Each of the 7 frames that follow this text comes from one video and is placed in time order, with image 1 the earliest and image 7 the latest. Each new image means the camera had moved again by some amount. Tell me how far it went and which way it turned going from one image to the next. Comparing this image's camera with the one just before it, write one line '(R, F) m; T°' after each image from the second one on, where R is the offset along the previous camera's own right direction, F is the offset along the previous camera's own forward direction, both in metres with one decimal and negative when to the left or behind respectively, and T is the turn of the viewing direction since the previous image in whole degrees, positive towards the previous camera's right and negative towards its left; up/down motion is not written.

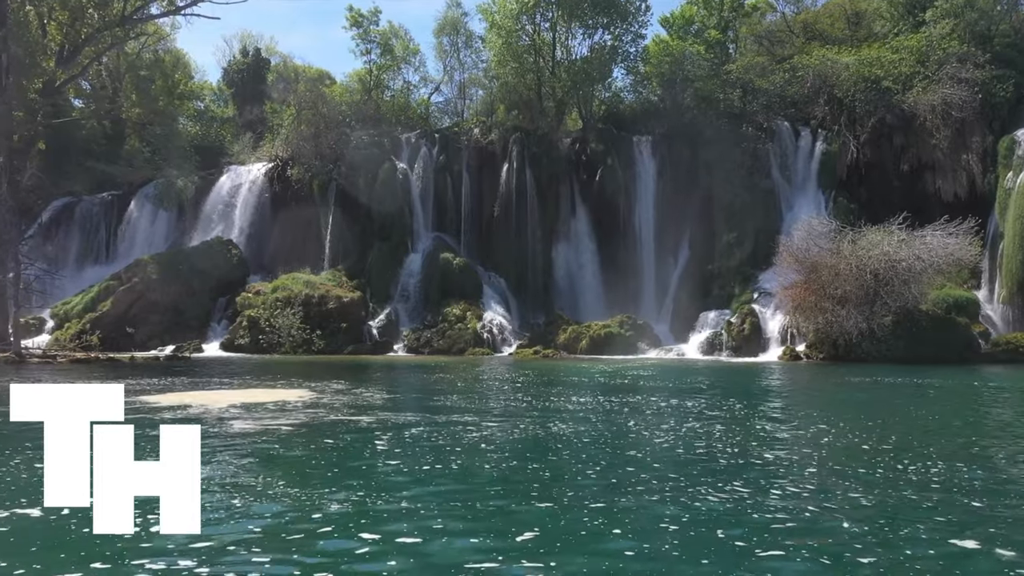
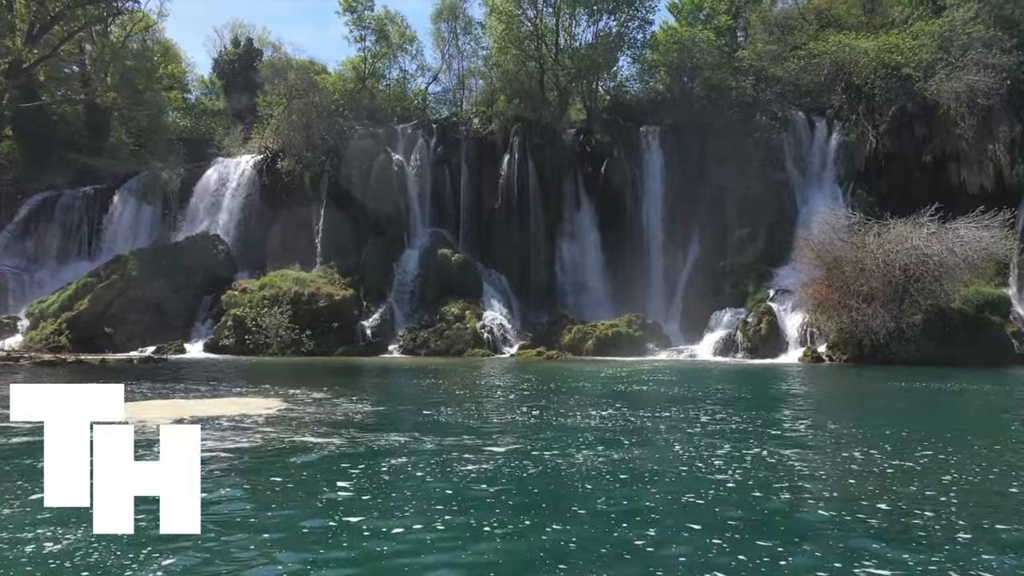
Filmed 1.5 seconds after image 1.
(-0.1, +1.9) m; 0°
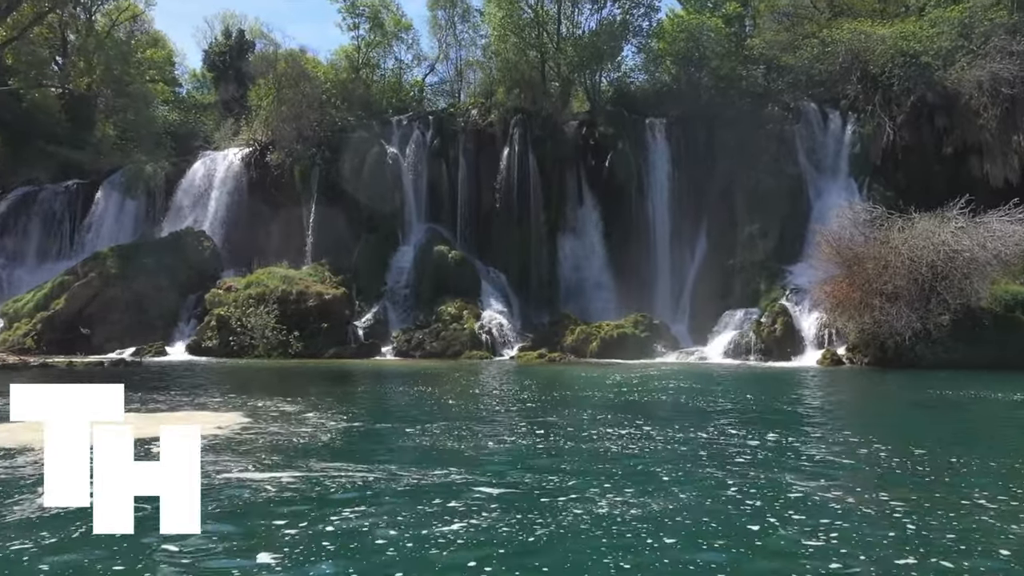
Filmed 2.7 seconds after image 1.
(0.0, +1.7) m; 0°
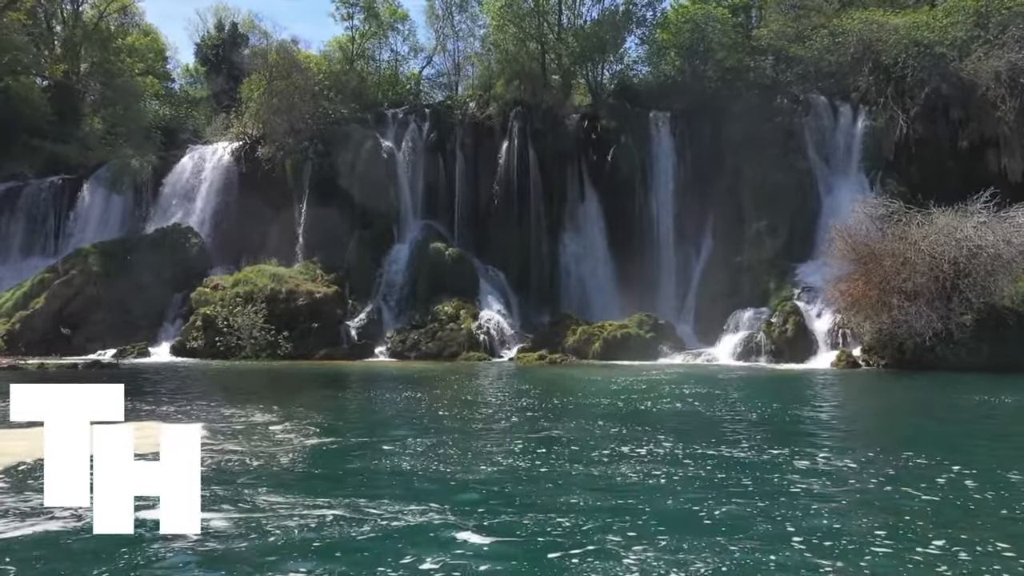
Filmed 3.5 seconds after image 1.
(0.0, +1.3) m; 0°
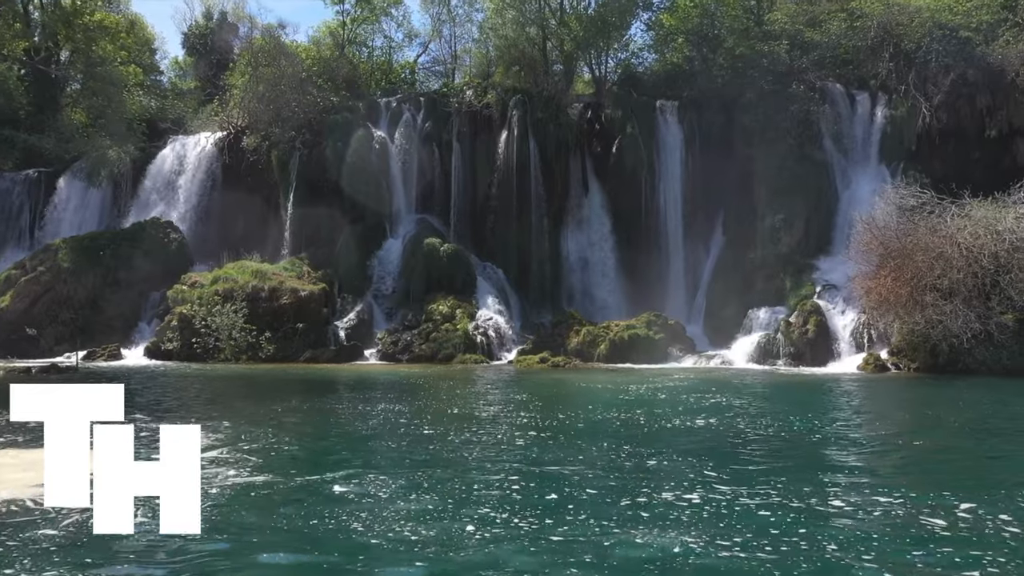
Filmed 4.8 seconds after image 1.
(0.0, +1.9) m; 0°
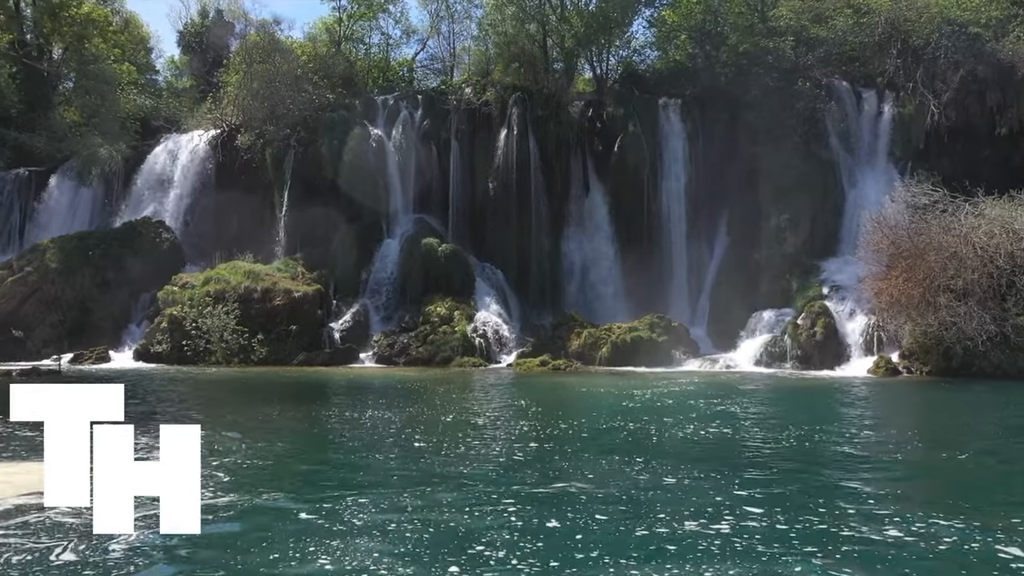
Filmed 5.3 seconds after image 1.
(0.0, +0.7) m; 0°
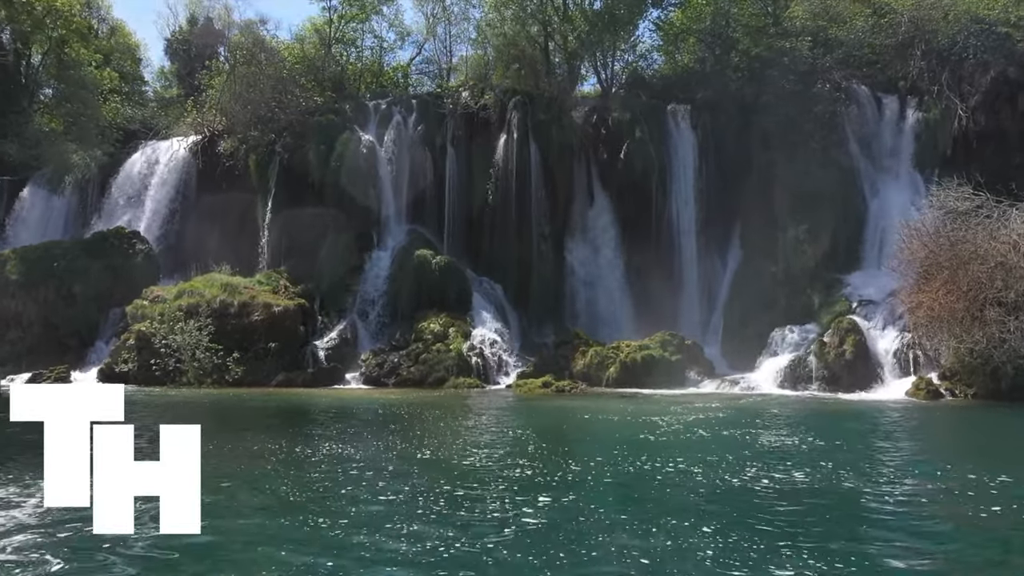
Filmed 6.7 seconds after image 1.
(0.0, +2.1) m; 0°
